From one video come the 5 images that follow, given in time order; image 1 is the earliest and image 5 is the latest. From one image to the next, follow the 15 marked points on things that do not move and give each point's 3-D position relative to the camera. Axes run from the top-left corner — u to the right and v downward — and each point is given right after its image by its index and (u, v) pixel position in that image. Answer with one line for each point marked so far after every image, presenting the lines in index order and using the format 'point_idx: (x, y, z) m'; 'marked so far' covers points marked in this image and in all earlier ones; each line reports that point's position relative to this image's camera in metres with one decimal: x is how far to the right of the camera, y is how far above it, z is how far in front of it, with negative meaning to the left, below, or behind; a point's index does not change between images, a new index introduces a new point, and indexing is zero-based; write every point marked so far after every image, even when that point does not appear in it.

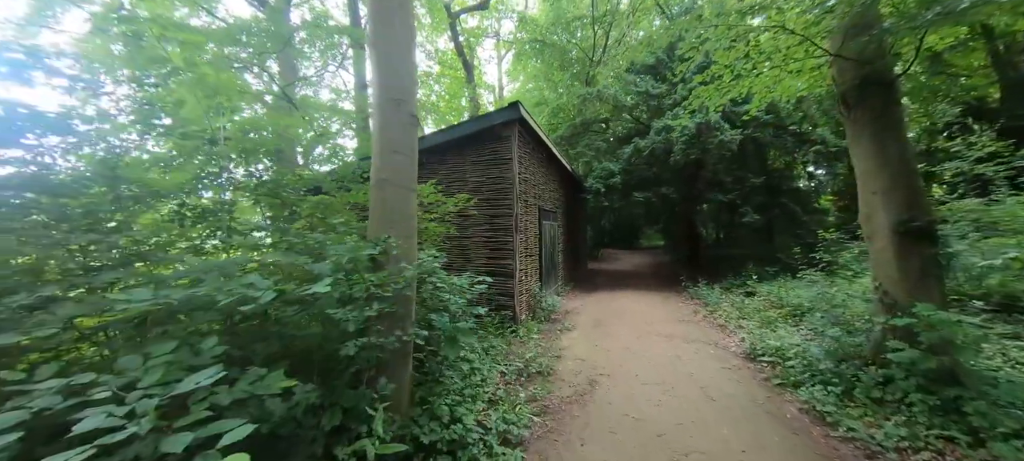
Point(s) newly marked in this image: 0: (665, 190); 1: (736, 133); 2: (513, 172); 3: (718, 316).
0: (+5.2, +1.4, +11.9) m
1: (+6.4, +2.8, +10.0) m
2: (+0.1, +1.0, +6.1) m
3: (+4.0, -1.7, +6.8) m
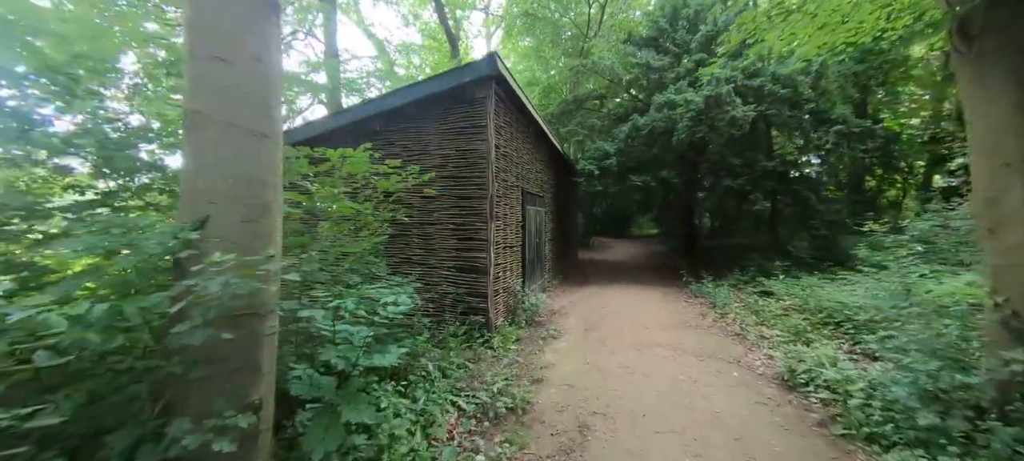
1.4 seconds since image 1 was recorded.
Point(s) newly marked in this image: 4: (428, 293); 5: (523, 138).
0: (+4.7, +1.8, +10.7) m
1: (+6.0, +3.1, +8.9) m
2: (-0.3, +1.2, +4.9) m
3: (+3.5, -1.5, +5.7) m
4: (-1.2, -0.9, +5.1) m
5: (+0.2, +1.8, +7.0) m
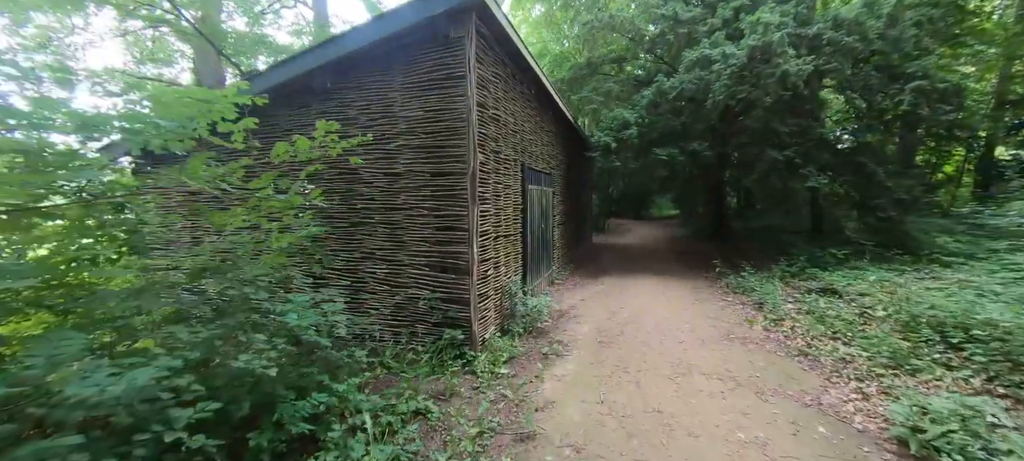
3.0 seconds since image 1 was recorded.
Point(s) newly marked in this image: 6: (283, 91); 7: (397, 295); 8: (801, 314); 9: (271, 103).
0: (+4.8, +2.2, +9.2) m
1: (+6.0, +3.5, +7.2) m
2: (-0.4, +1.4, +3.6) m
3: (+3.5, -1.3, +4.4) m
4: (-1.3, -0.8, +4.0) m
5: (+0.2, +2.1, +5.7) m
6: (-2.7, +1.6, +4.1) m
7: (-1.3, -0.7, +4.0) m
8: (+4.1, -1.2, +4.9) m
9: (-3.0, +1.6, +4.3) m
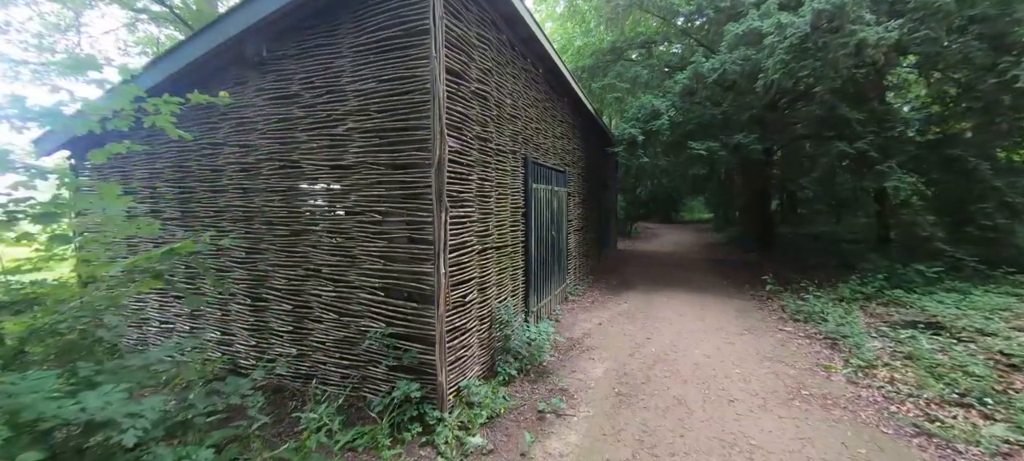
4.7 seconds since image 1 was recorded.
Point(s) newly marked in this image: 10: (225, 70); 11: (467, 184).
0: (+5.1, +2.1, +7.8) m
1: (+6.1, +3.3, +5.8) m
2: (-0.6, +1.3, +2.6) m
3: (+3.4, -1.4, +3.1) m
4: (-1.5, -0.9, +3.0) m
5: (+0.2, +2.0, +4.6) m
6: (-2.8, +1.5, +3.3) m
7: (-1.4, -0.8, +3.0) m
8: (+4.0, -1.3, +3.6) m
9: (-3.0, +1.5, +3.5) m
10: (-2.8, +1.5, +3.4) m
11: (-0.4, +0.4, +3.2) m
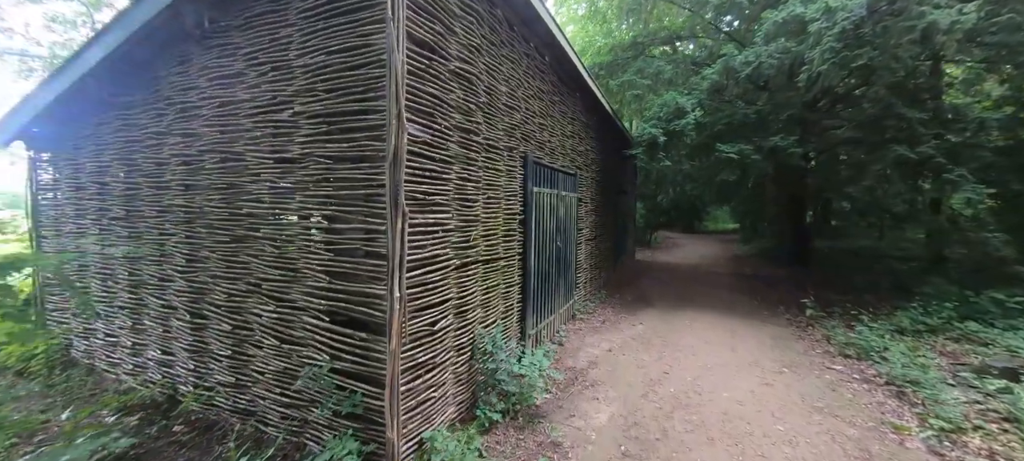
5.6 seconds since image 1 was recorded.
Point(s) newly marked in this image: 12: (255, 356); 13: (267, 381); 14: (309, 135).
0: (+5.2, +1.8, +7.0) m
1: (+6.2, +3.0, +4.9) m
2: (-0.7, +1.2, +2.0) m
3: (+3.2, -1.6, +2.3) m
4: (-1.6, -0.9, +2.5) m
5: (+0.2, +1.9, +4.0) m
6: (-2.9, +1.5, +2.8) m
7: (-1.6, -0.9, +2.5) m
8: (+3.8, -1.5, +2.8) m
9: (-3.1, +1.4, +3.0) m
10: (-2.8, +1.5, +2.9) m
11: (-0.5, +0.3, +2.6) m
12: (-1.9, -0.9, +2.6) m
13: (-1.8, -1.1, +2.5) m
14: (-1.4, +0.6, +2.4) m
